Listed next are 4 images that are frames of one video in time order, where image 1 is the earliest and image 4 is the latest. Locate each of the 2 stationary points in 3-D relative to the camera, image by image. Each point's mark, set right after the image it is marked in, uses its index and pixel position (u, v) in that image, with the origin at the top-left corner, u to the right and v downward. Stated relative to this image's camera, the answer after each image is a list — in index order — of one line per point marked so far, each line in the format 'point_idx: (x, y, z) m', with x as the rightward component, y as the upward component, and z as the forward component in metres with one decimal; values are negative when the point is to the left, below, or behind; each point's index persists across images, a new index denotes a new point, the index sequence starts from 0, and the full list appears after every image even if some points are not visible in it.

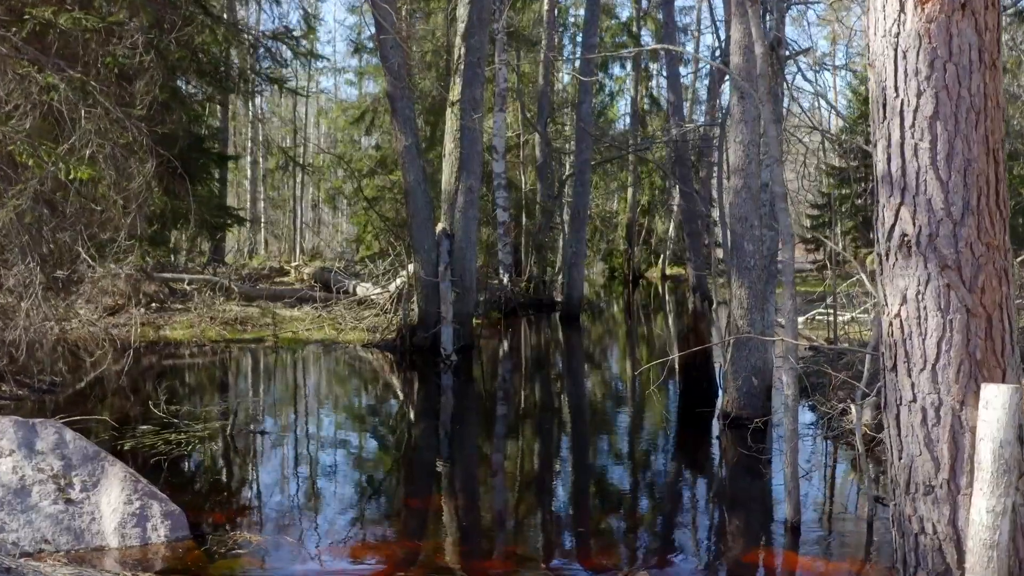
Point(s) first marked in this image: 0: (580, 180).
0: (+1.5, +2.3, +16.8) m
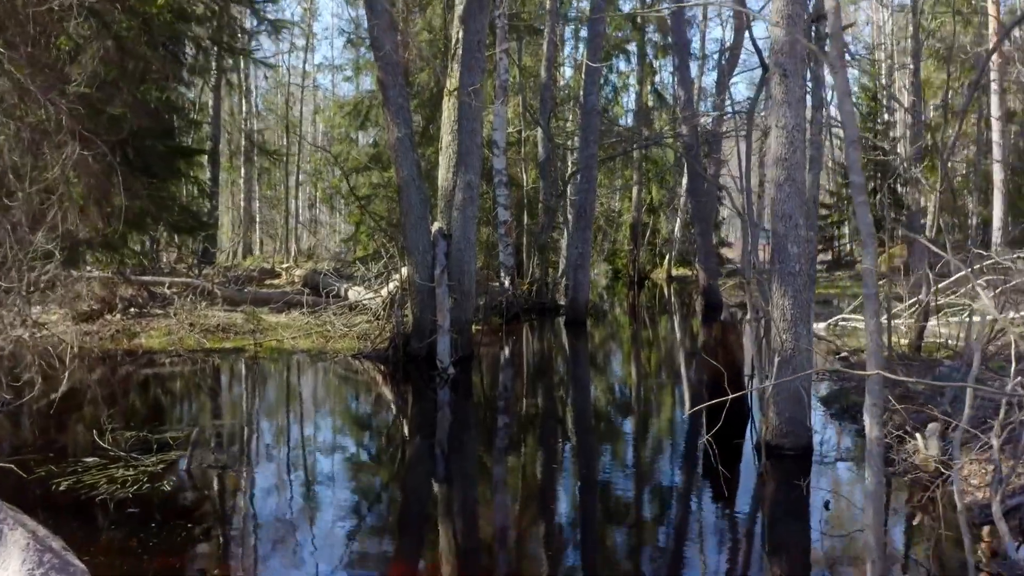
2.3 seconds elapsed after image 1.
0: (+1.5, +2.3, +16.0) m
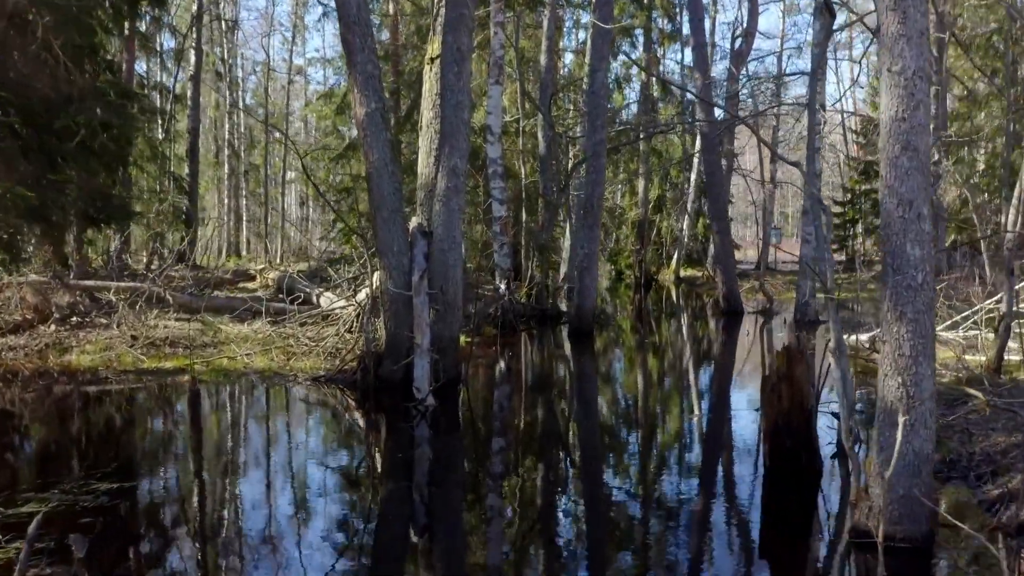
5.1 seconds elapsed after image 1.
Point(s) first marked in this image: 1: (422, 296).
0: (+1.5, +2.2, +14.4) m
1: (-0.9, -0.1, +8.3) m
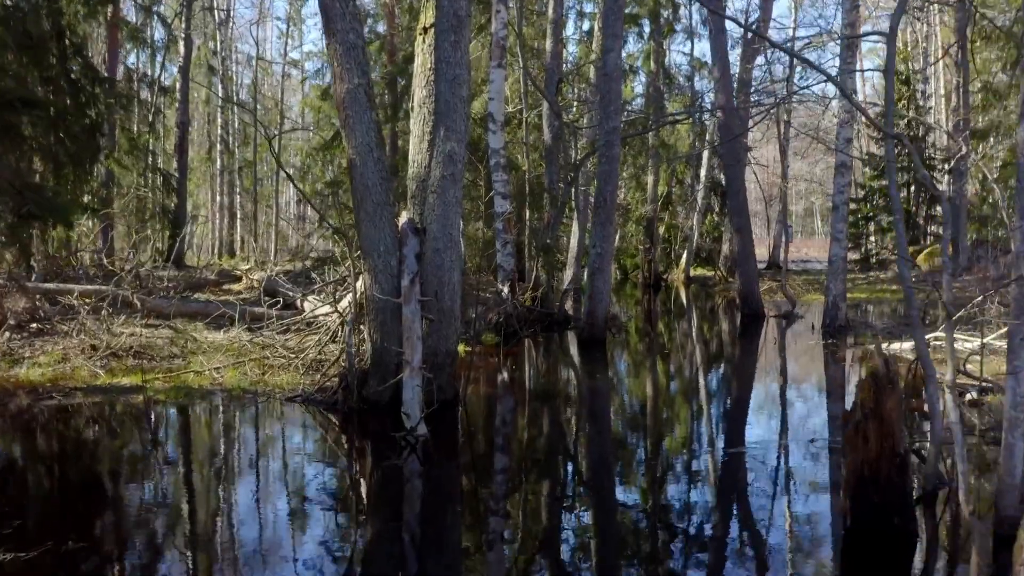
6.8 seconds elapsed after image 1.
0: (+1.5, +2.2, +13.4) m
1: (-0.9, -0.1, +7.3) m
